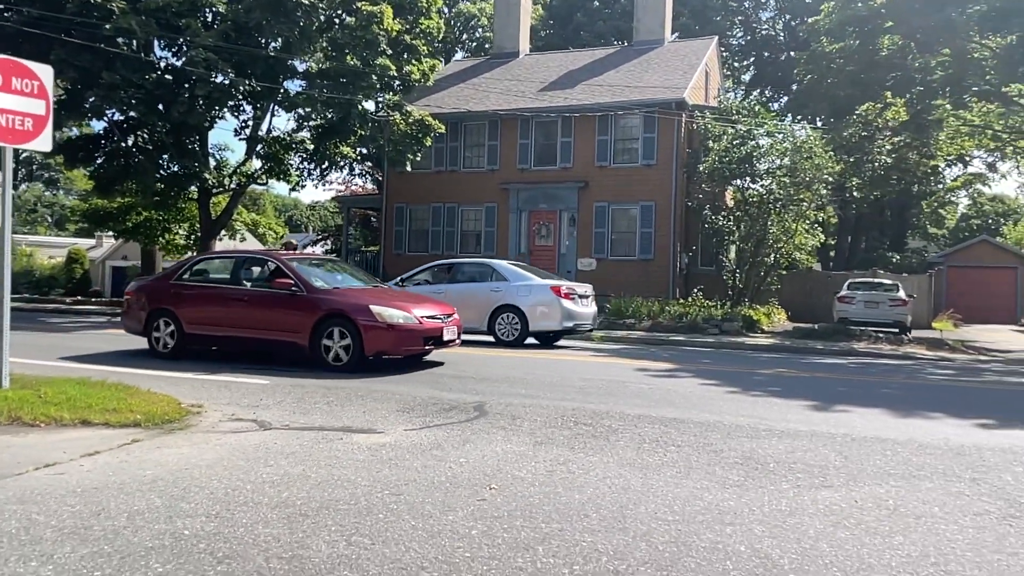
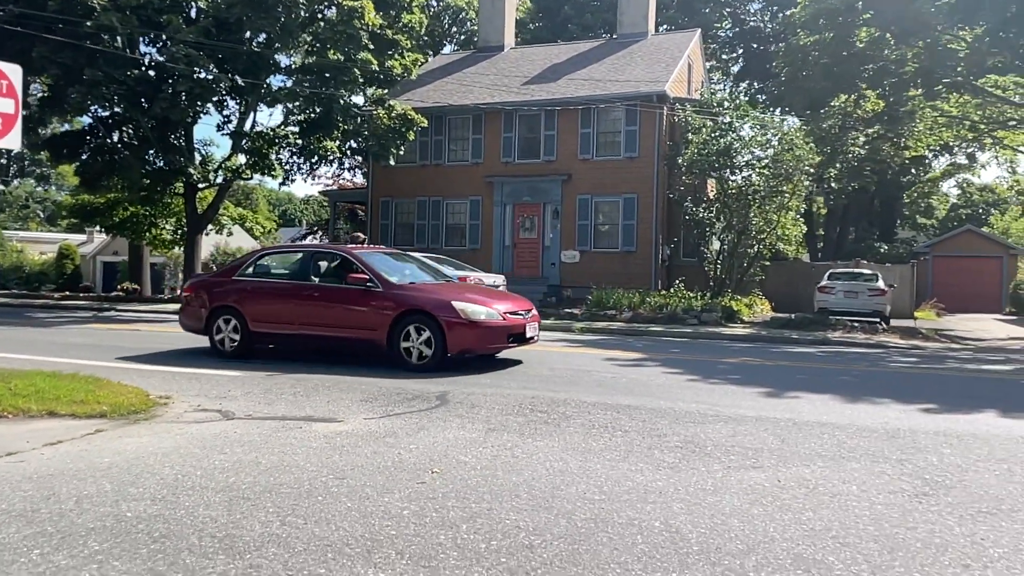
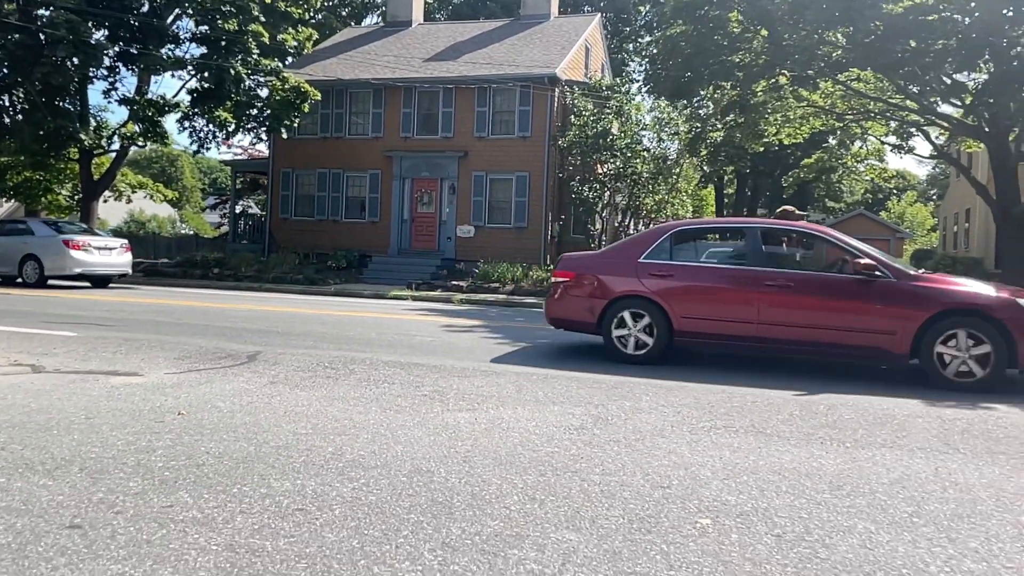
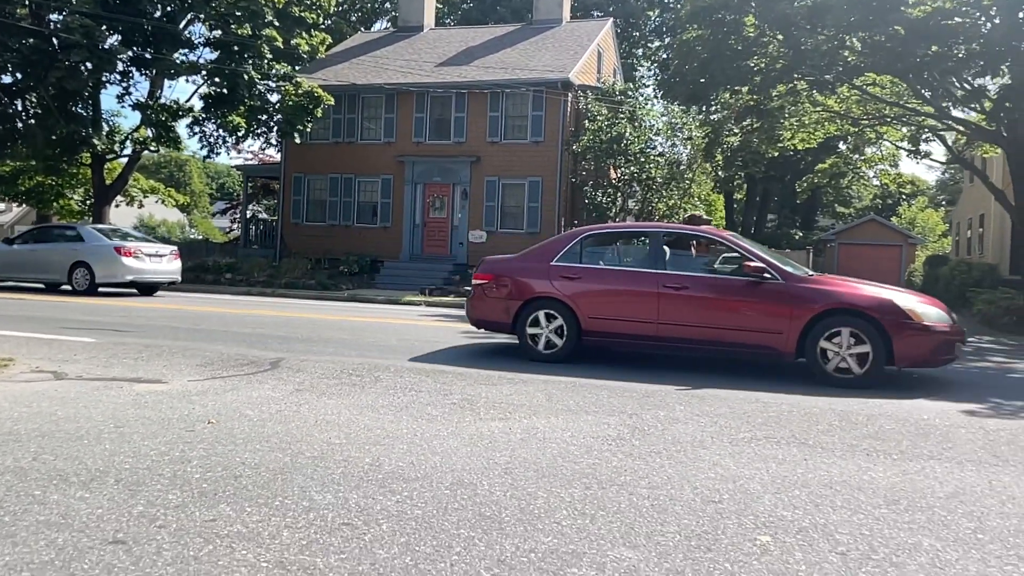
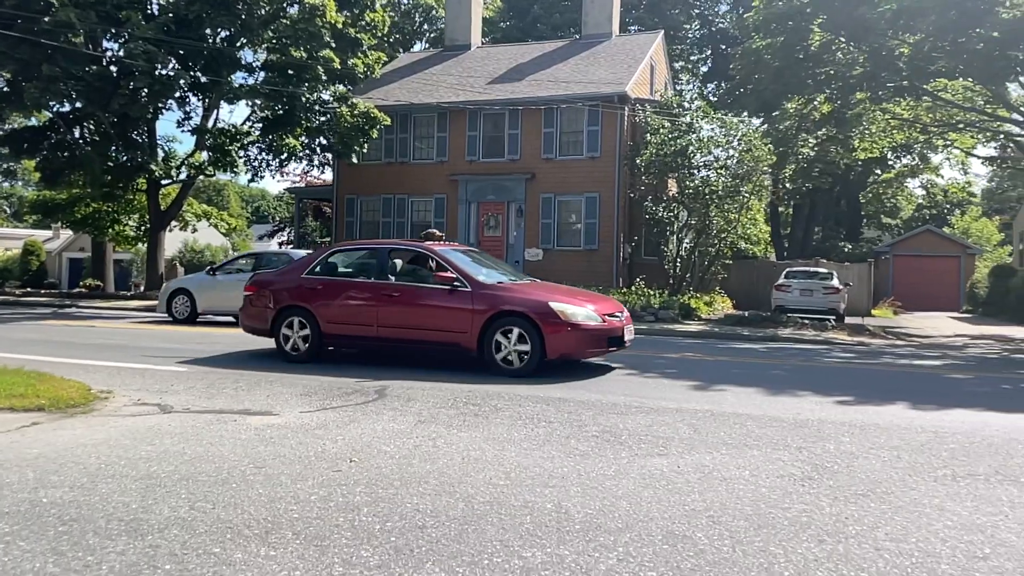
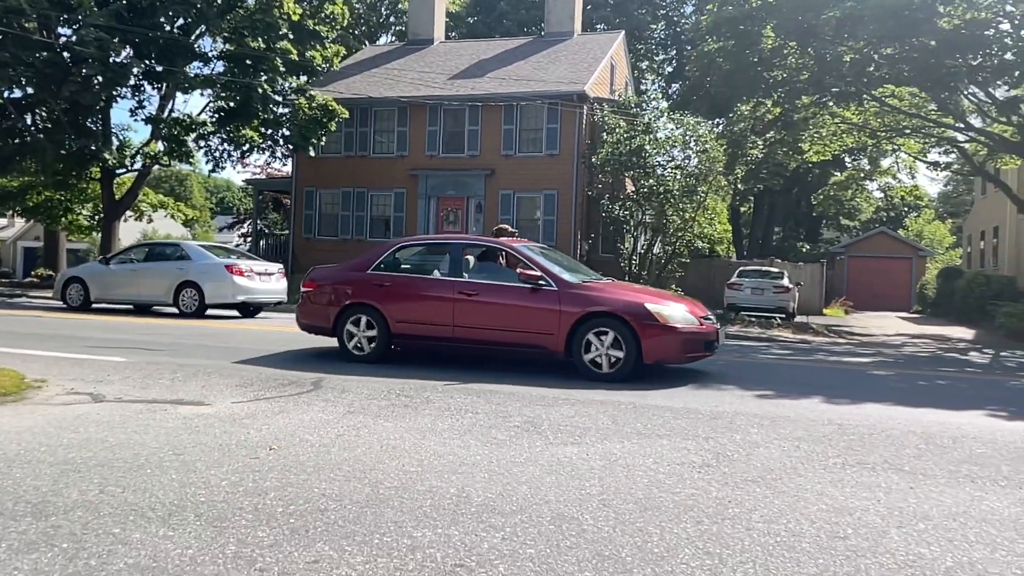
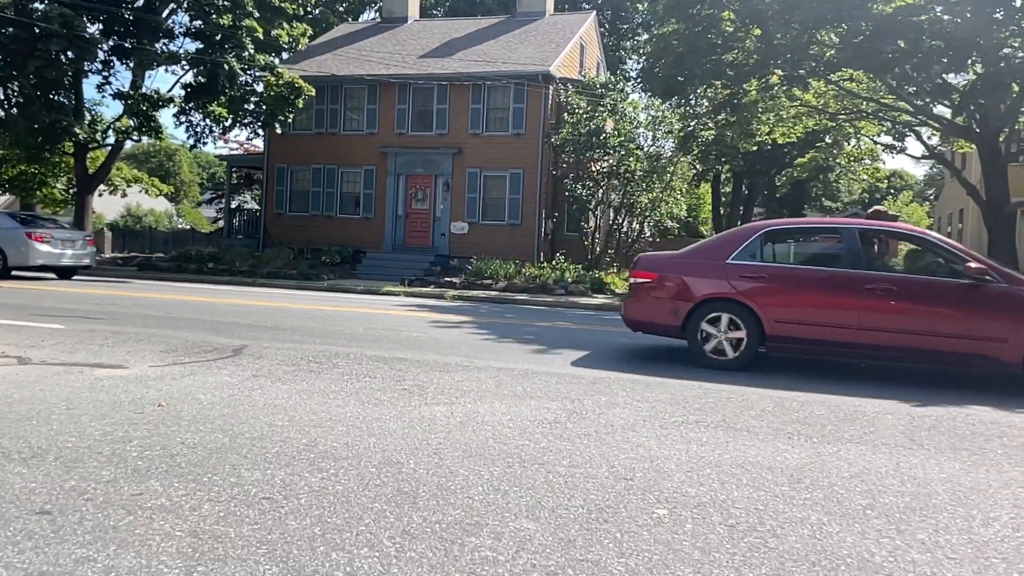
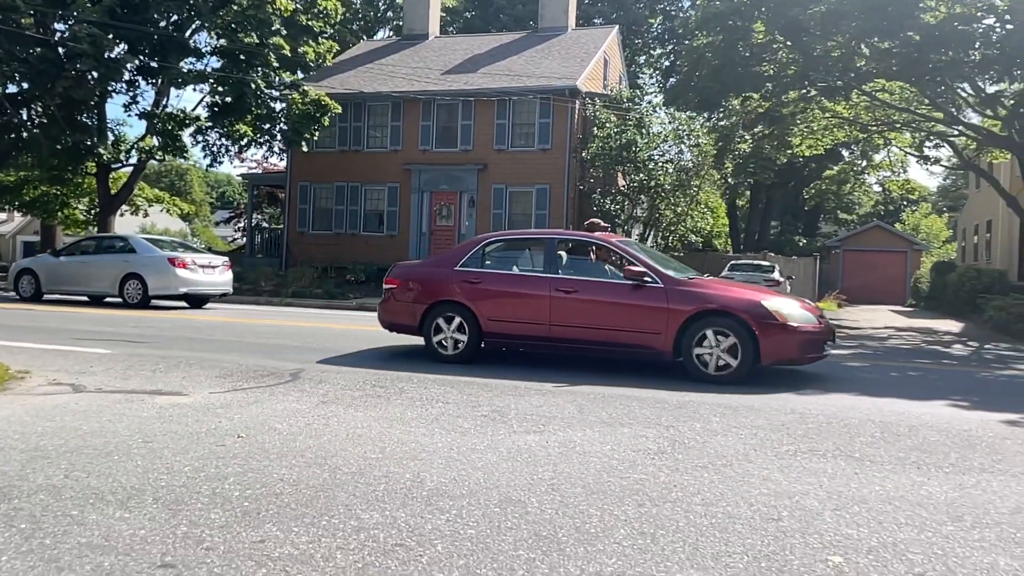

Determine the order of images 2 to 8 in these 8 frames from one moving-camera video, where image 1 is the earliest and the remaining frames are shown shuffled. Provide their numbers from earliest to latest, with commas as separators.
2, 5, 6, 8, 4, 3, 7
